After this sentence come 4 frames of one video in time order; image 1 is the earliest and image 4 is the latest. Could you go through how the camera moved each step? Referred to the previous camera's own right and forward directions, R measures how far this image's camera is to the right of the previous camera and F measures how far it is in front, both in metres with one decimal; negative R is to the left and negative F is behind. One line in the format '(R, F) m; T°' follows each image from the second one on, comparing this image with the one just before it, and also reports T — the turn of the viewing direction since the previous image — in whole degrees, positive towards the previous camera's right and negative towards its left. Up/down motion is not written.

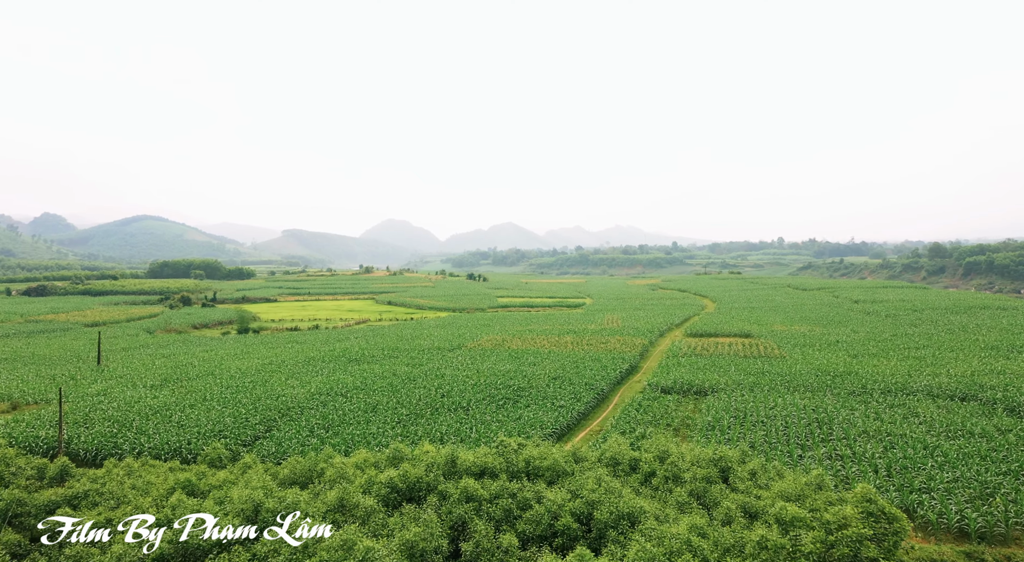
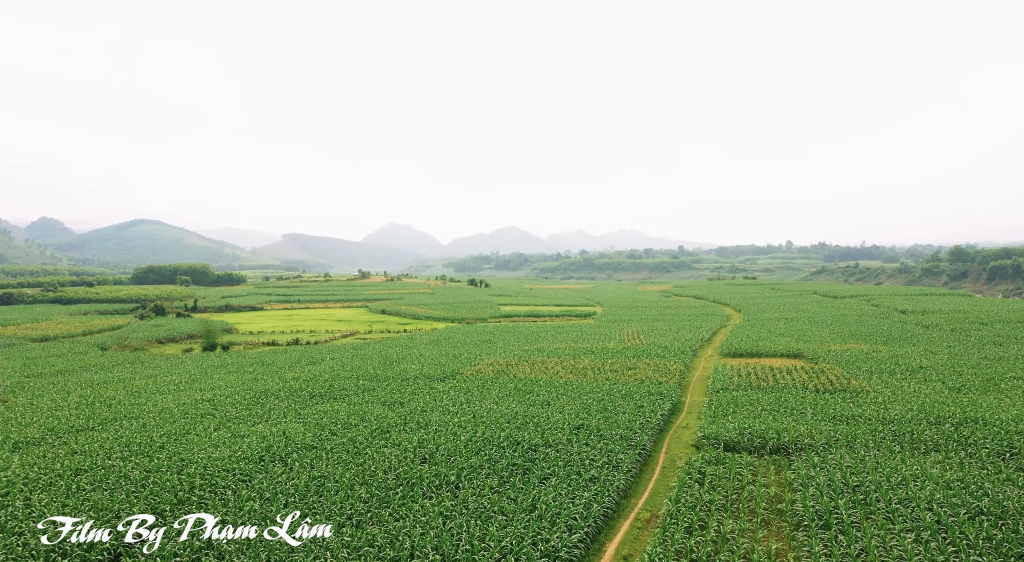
(-0.3, +10.4) m; 0°
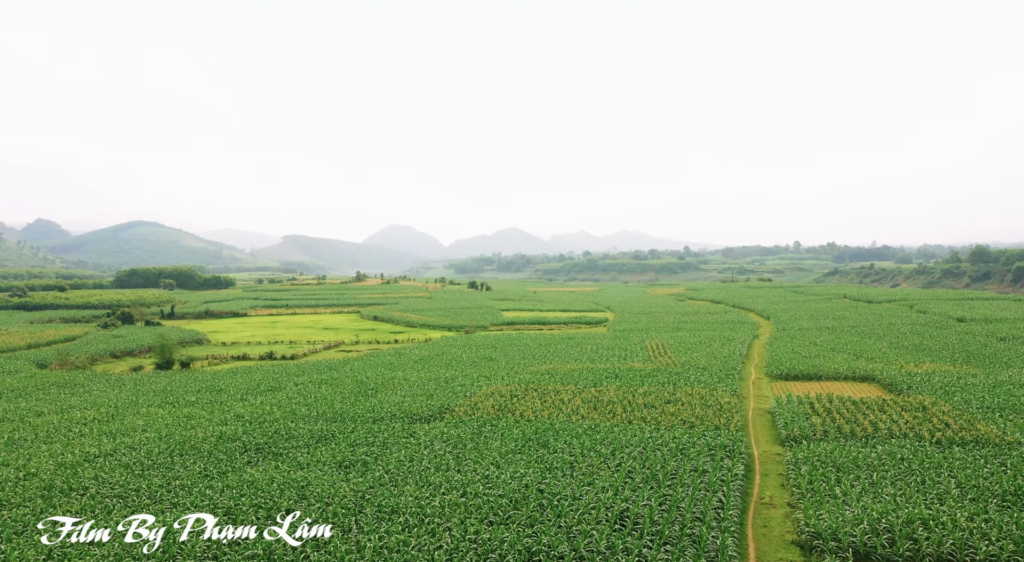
(-0.2, +10.2) m; 0°
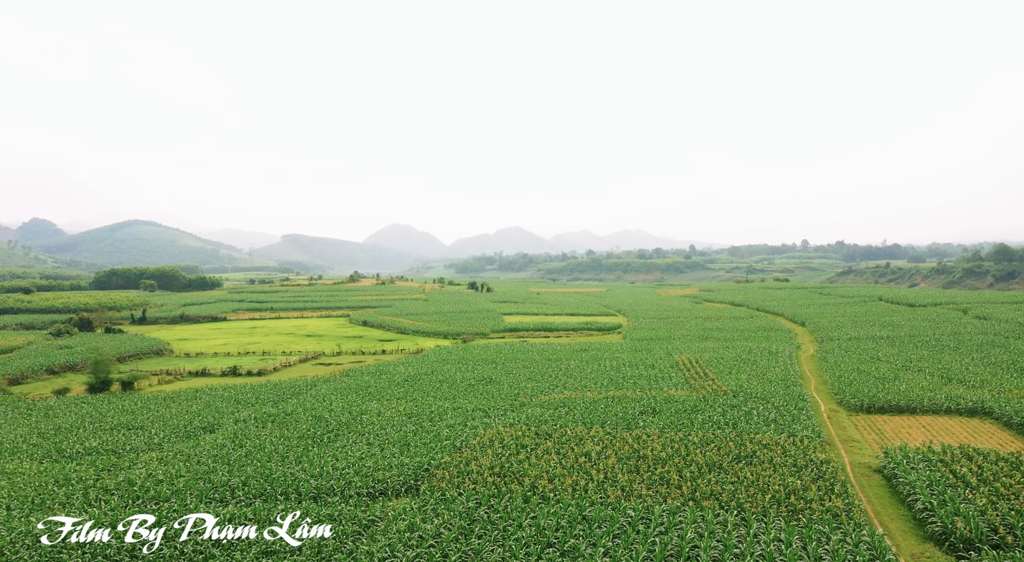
(-0.2, +10.4) m; 0°
